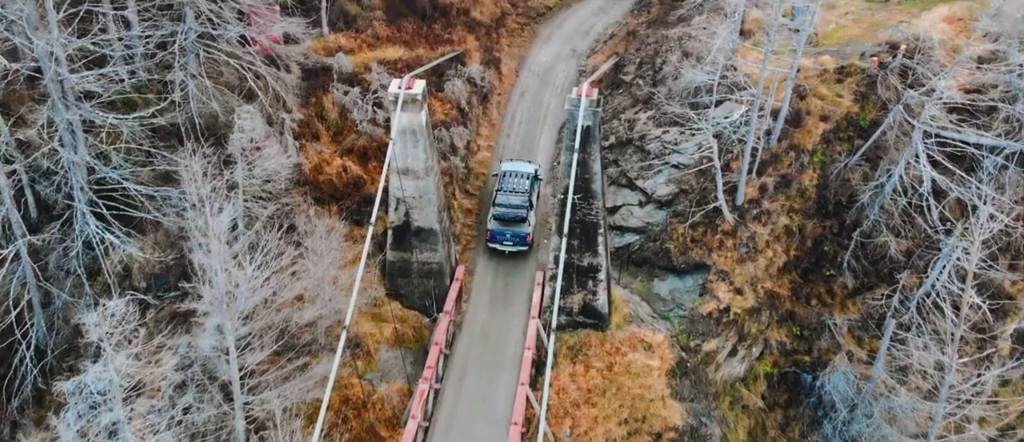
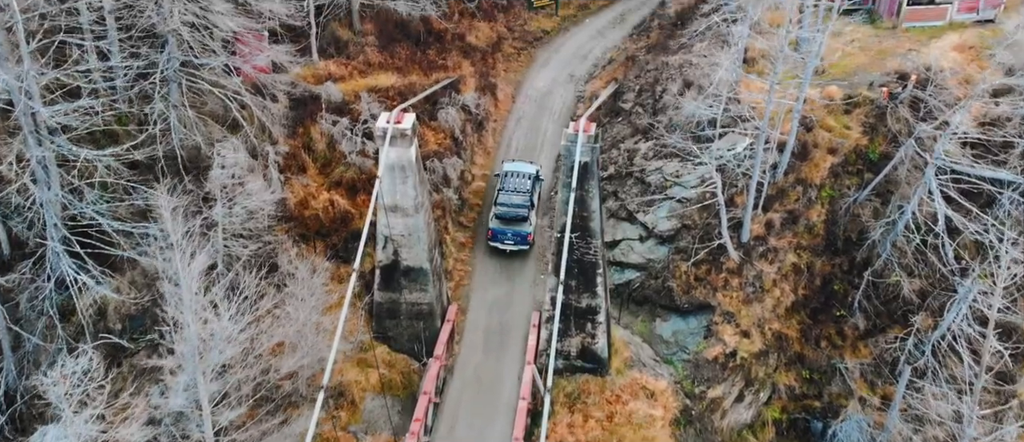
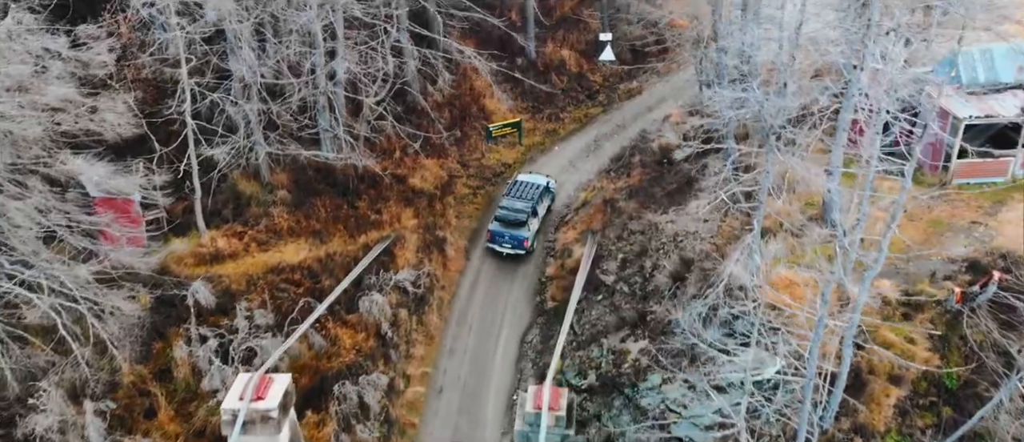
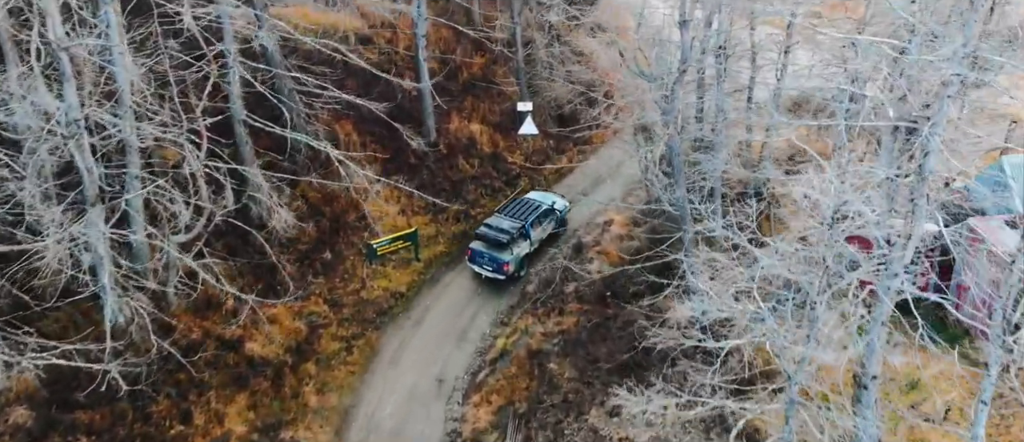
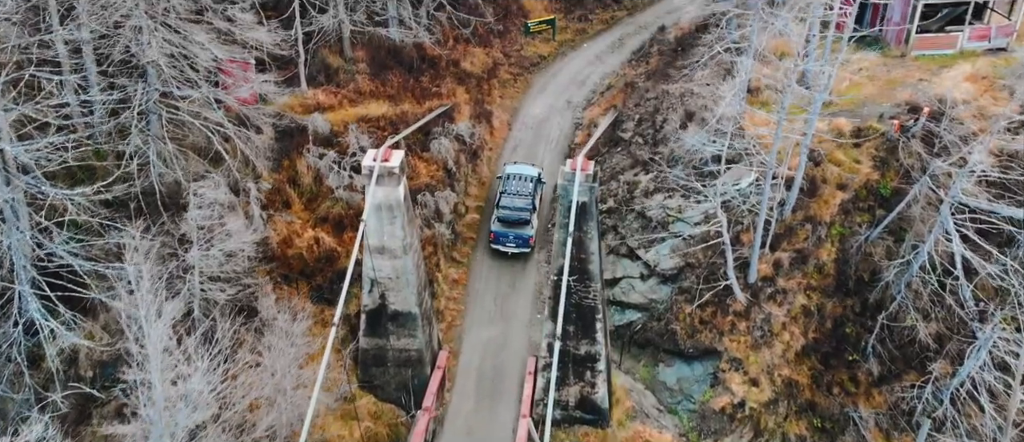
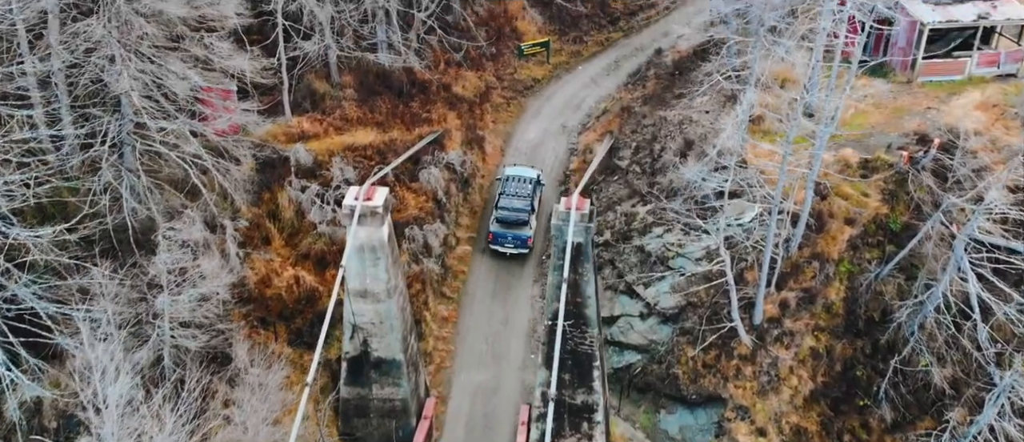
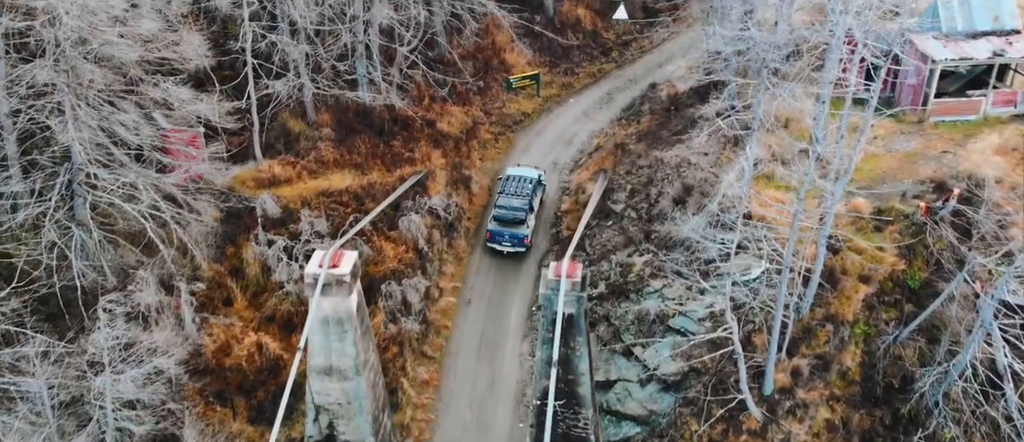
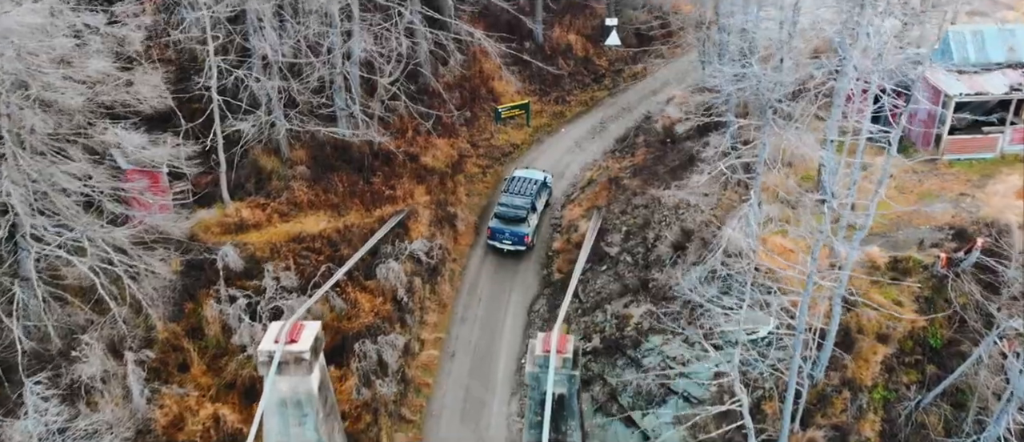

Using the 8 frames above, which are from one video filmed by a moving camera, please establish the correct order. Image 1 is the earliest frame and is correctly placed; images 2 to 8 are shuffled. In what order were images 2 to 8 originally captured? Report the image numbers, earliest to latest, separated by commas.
2, 5, 6, 7, 8, 3, 4
